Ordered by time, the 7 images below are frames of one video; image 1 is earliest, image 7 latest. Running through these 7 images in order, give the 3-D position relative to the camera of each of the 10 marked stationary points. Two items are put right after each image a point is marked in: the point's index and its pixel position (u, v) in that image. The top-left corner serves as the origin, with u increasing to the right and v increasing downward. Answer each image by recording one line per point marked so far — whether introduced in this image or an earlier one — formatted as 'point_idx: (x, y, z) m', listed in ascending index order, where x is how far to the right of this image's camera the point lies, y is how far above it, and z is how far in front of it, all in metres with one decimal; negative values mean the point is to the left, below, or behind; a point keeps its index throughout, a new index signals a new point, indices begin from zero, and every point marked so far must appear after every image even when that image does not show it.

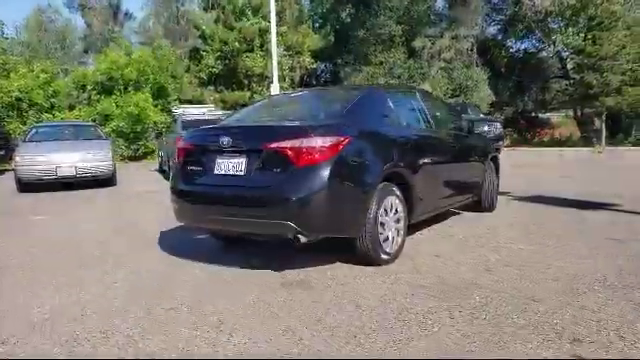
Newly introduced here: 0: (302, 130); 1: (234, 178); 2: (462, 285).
0: (-0.1, +0.5, +5.1) m
1: (-0.9, 0.0, +5.4) m
2: (+1.5, -1.1, +4.9) m
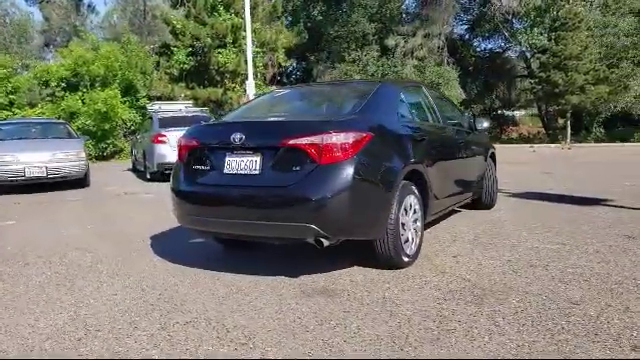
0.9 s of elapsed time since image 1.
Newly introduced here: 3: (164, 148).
0: (+0.1, +0.5, +4.7) m
1: (-0.7, 0.0, +5.0) m
2: (+1.7, -1.1, +4.7) m
3: (-5.0, +1.0, +15.4) m
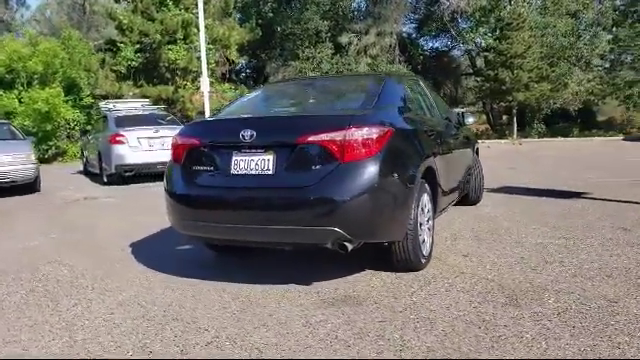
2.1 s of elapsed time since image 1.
0: (+0.2, +0.5, +4.4) m
1: (-0.6, 0.0, +4.5) m
2: (+1.9, -1.0, +4.5) m
3: (-5.9, +0.9, +14.4) m
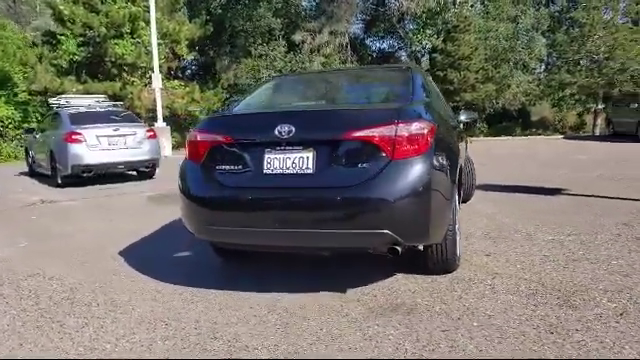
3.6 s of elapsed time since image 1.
0: (+0.6, +0.6, +4.1) m
1: (-0.2, 0.0, +4.1) m
2: (+2.3, -1.0, +4.4) m
3: (-6.7, +0.9, +13.4) m
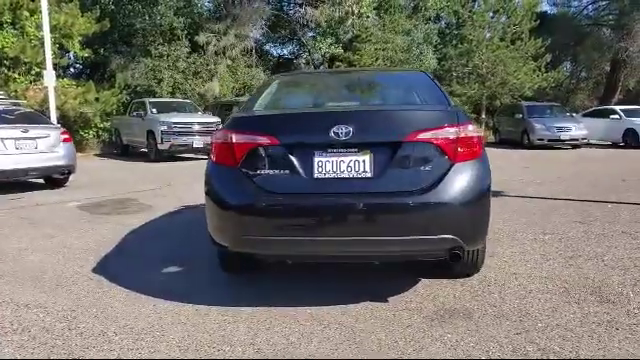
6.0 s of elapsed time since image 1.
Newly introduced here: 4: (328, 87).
0: (+1.0, +0.5, +4.0) m
1: (+0.3, 0.0, +3.9) m
2: (+2.6, -1.0, +4.7) m
3: (-8.1, +0.7, +11.5) m
4: (+0.2, +1.0, +5.2) m
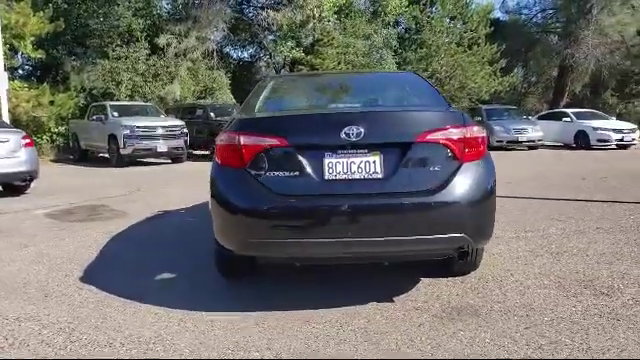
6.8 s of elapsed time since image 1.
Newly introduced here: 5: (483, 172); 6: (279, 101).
0: (+1.1, +0.5, +4.1) m
1: (+0.3, 0.0, +3.9) m
2: (+2.7, -1.0, +4.9) m
3: (-8.6, +0.5, +10.8) m
4: (+0.1, +1.0, +5.2) m
5: (+1.4, +0.1, +4.1) m
6: (-0.4, +0.8, +5.0) m
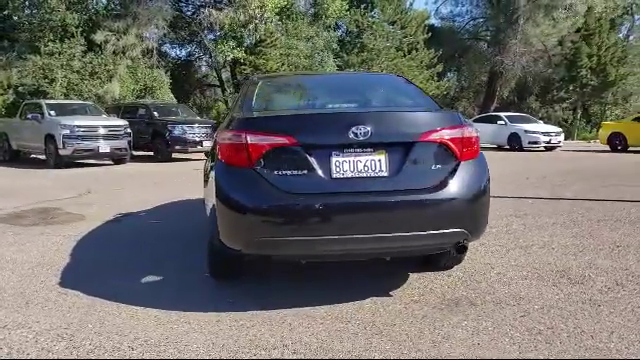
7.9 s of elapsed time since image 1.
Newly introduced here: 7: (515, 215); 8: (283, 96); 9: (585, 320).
0: (+1.1, +0.5, +4.3) m
1: (+0.4, 0.0, +4.0) m
2: (+2.6, -1.0, +5.2) m
3: (-9.3, +0.4, +9.8) m
4: (0.0, +1.0, +5.3) m
5: (+1.4, +0.1, +4.3) m
6: (-0.4, +0.8, +5.0) m
7: (+3.4, -0.6, +8.4) m
8: (-0.4, +0.9, +5.1) m
9: (+2.1, -1.1, +3.9) m
